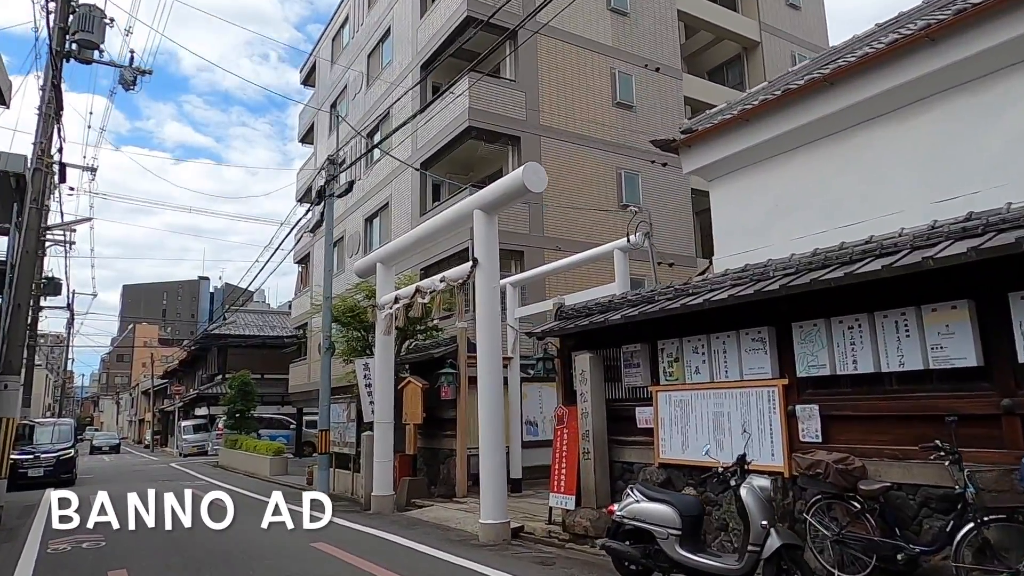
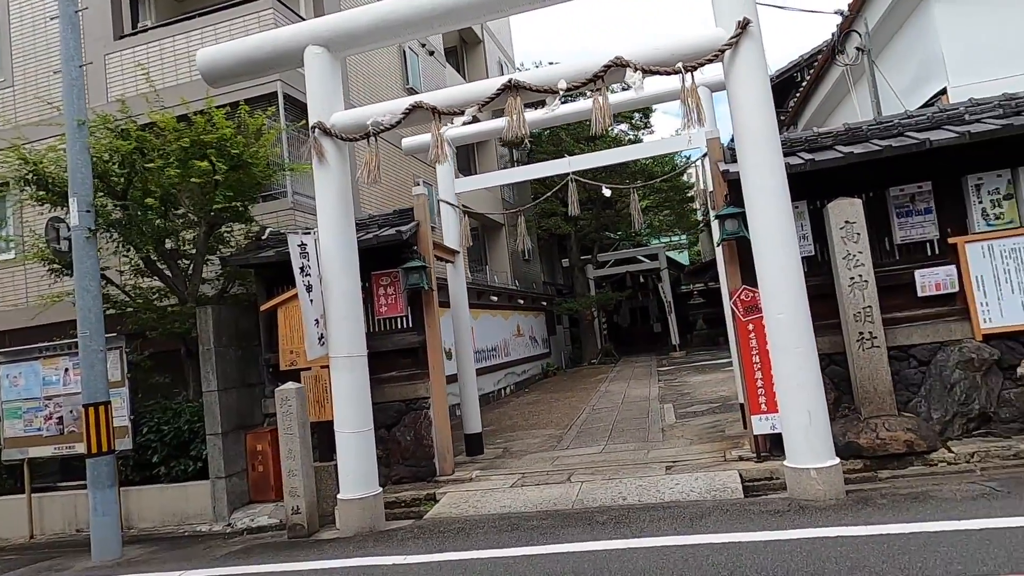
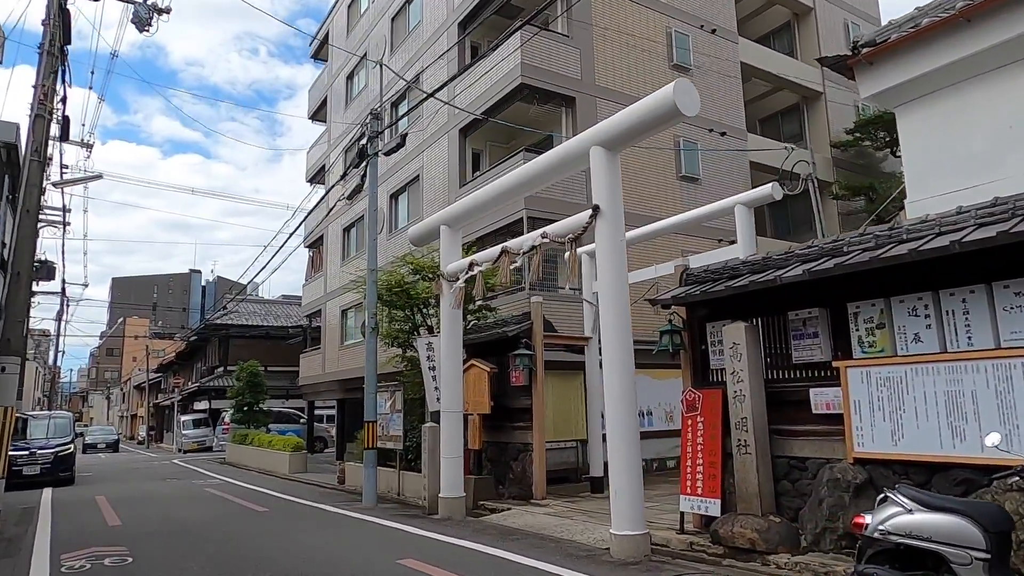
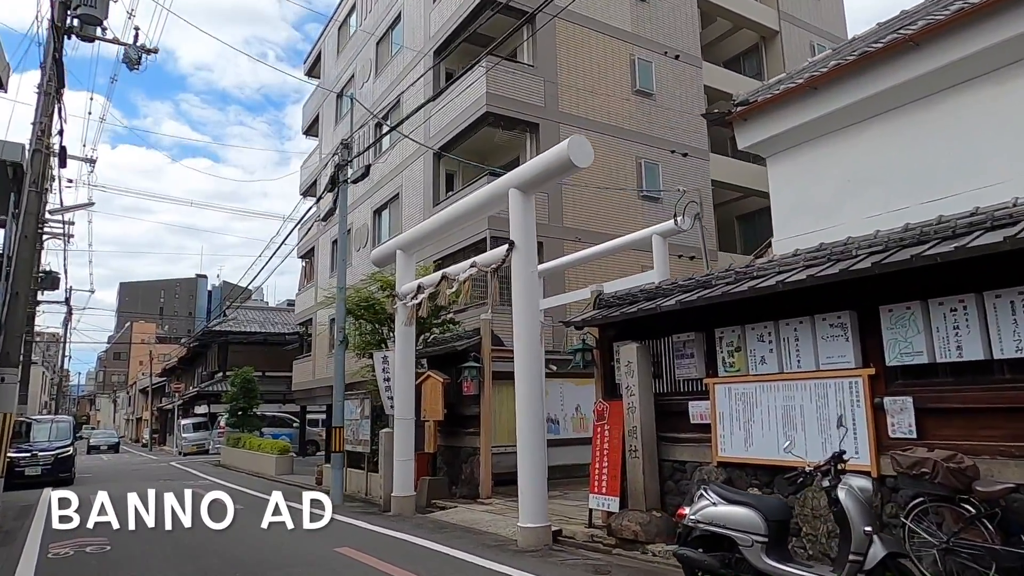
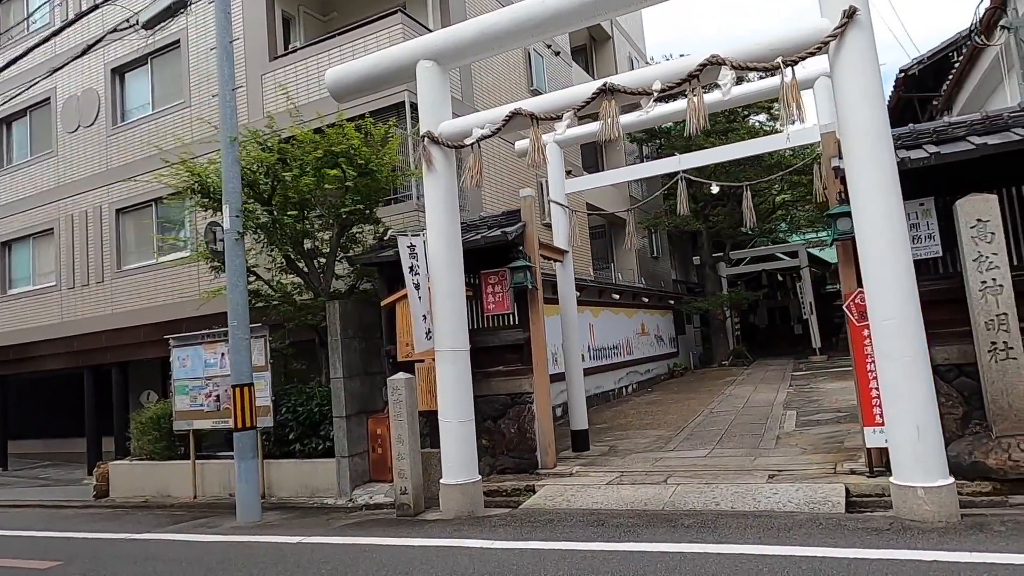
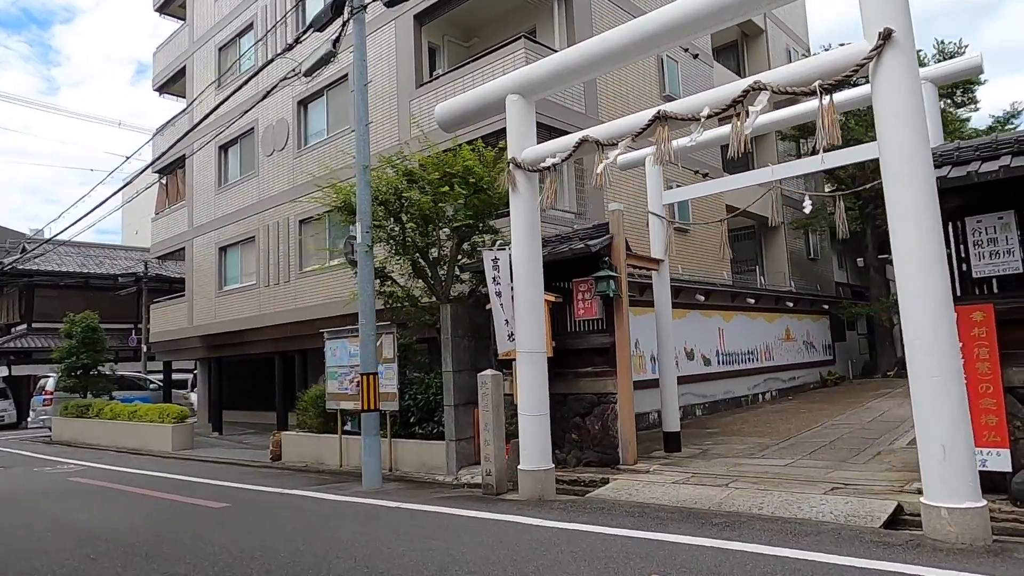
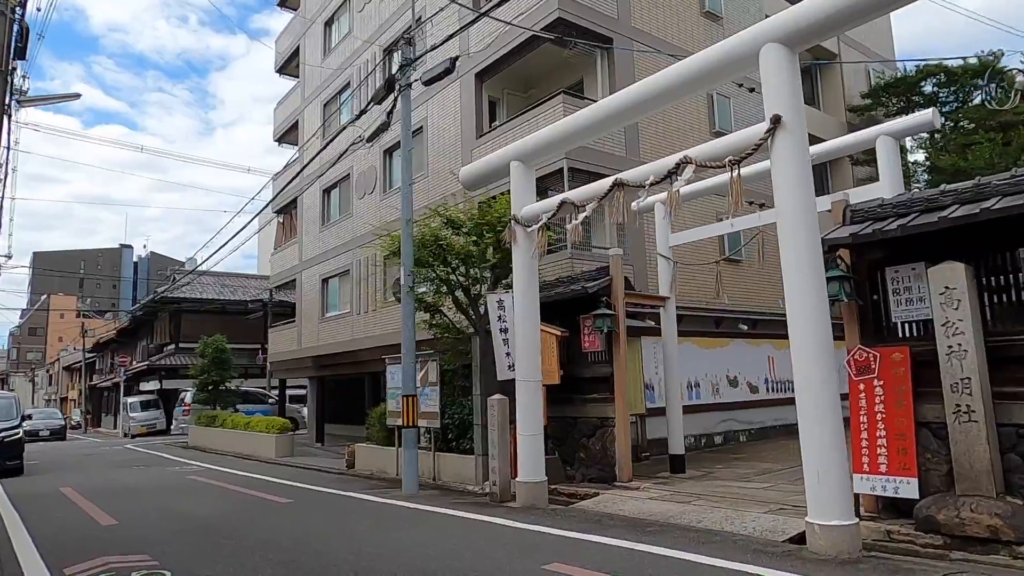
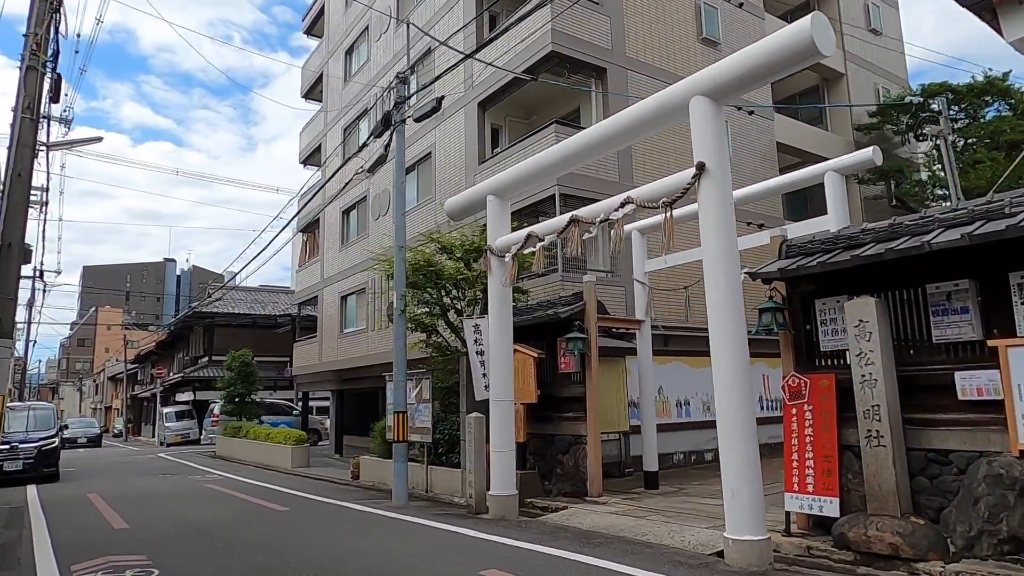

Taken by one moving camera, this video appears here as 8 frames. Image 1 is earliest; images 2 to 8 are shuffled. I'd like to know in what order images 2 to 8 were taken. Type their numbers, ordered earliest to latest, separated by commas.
4, 3, 8, 7, 6, 5, 2
